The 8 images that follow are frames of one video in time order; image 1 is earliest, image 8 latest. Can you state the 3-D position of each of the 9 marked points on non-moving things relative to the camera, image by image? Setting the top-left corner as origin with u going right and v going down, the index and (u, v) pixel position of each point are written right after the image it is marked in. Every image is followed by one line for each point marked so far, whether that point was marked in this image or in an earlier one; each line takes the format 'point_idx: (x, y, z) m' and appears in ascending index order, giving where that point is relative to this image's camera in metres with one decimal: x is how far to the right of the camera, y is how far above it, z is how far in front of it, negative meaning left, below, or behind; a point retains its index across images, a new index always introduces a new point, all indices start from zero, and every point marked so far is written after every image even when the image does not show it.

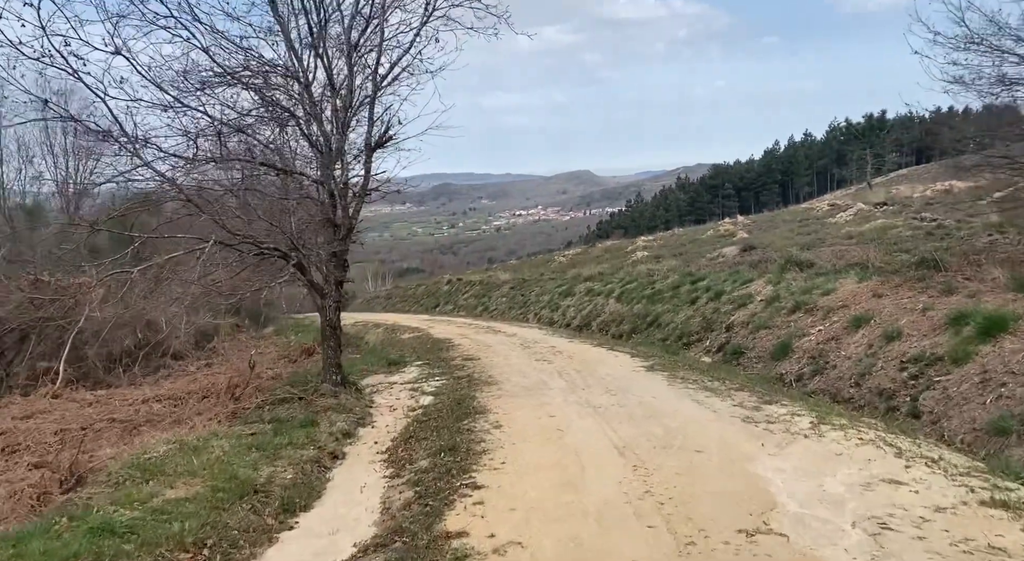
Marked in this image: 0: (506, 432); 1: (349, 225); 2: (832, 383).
0: (-0.1, -1.6, +8.3) m
1: (-2.3, +0.8, +10.8) m
2: (+4.8, -1.5, +11.4) m
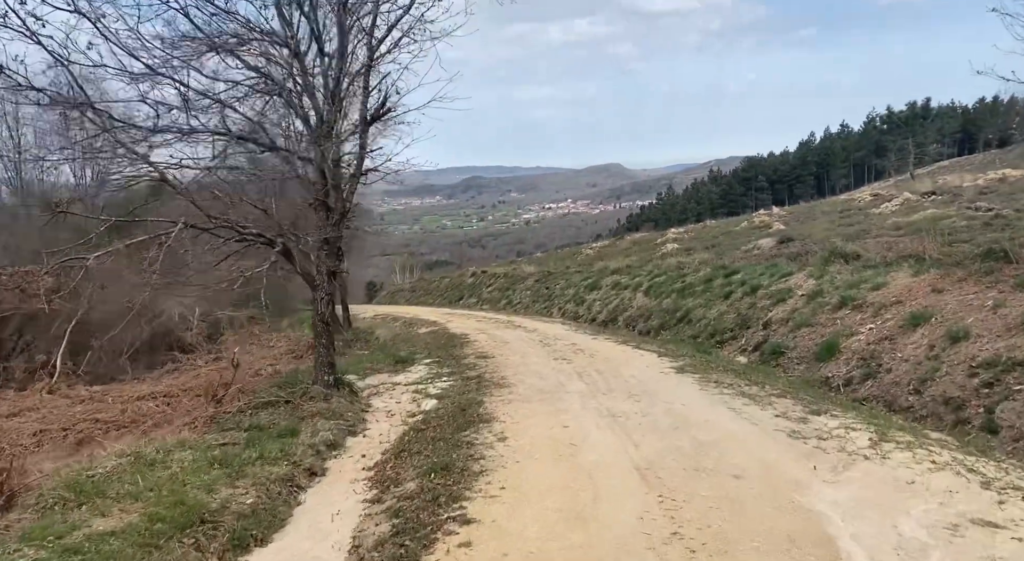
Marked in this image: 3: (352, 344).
0: (0.0, -1.5, +7.1) m
1: (-2.2, +0.9, +9.8) m
2: (+4.9, -1.4, +10.1) m
3: (-3.4, -1.4, +16.3) m
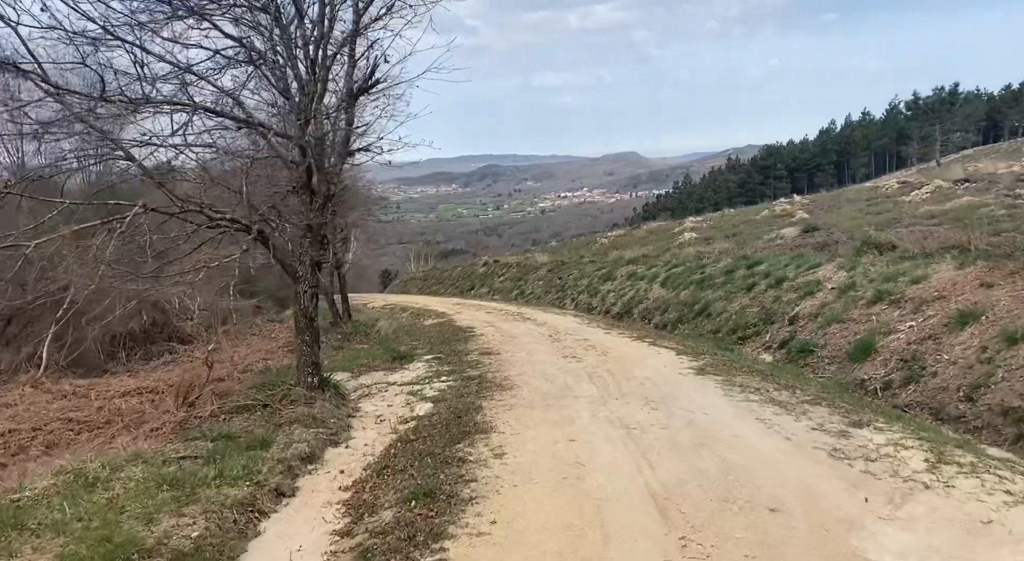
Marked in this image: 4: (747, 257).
0: (0.0, -1.5, +6.2) m
1: (-2.1, +1.0, +8.9) m
2: (+5.0, -1.4, +9.1) m
3: (-3.3, -1.2, +15.4) m
4: (+6.1, +0.6, +19.7) m
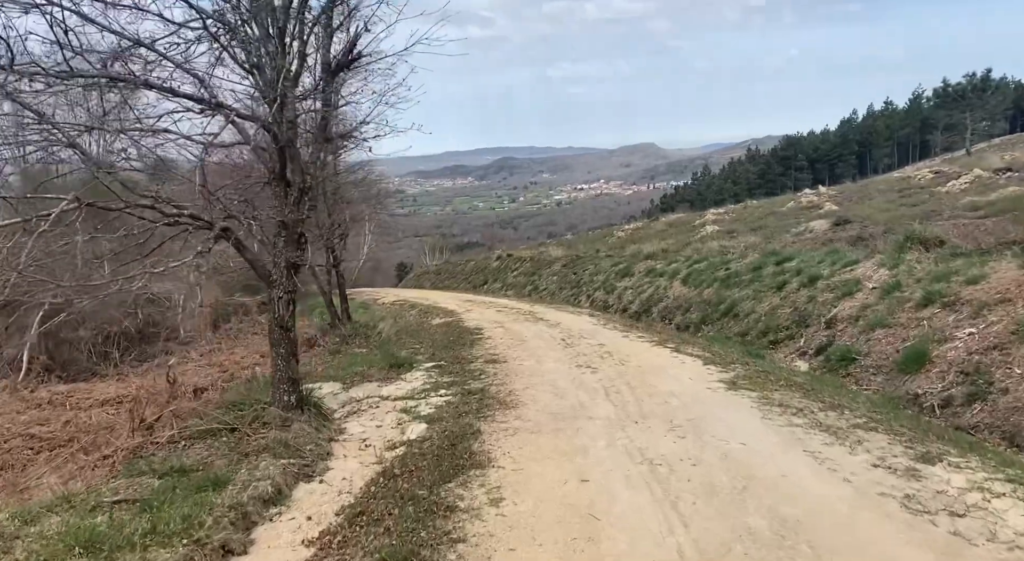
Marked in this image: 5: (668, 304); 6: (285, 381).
0: (0.0, -1.6, +5.1) m
1: (-2.1, +1.0, +7.7) m
2: (+5.0, -1.4, +7.8) m
3: (-3.1, -1.2, +14.4) m
4: (+6.4, +0.7, +18.4) m
5: (+4.0, -0.6, +19.4) m
6: (-2.3, -1.0, +7.6) m
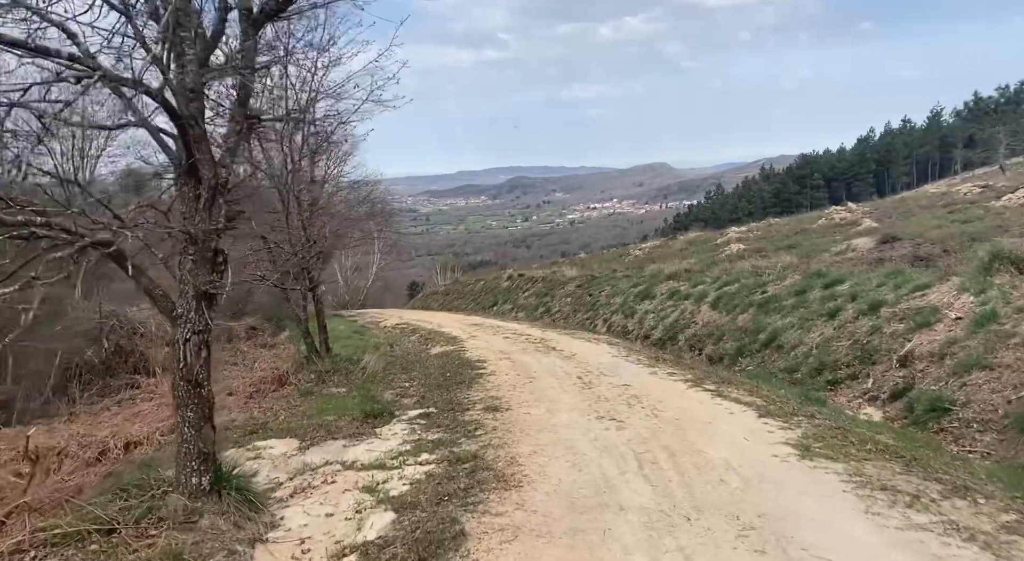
0: (-0.1, -1.8, +2.9) m
1: (-2.1, +0.7, +5.6) m
2: (+5.0, -1.7, +5.5) m
3: (-3.0, -1.6, +12.2) m
4: (+6.5, +0.1, +16.2) m
5: (+4.2, -1.2, +17.2) m
6: (-2.3, -1.3, +5.5) m
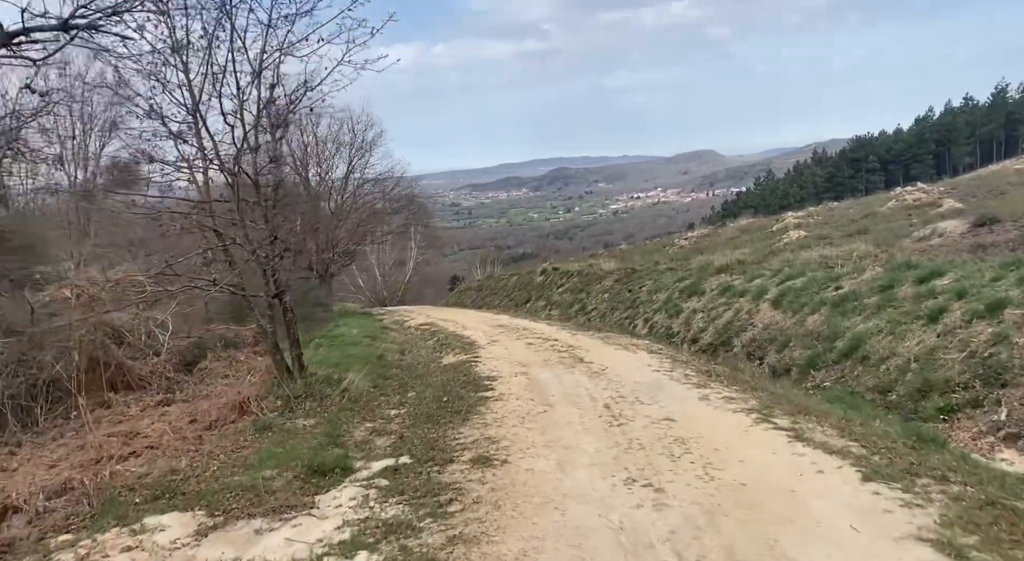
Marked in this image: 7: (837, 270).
0: (-0.5, -1.9, +0.4) m
1: (-2.3, +0.6, +3.2) m
2: (+4.8, -1.7, +2.7) m
3: (-2.8, -1.7, +9.8) m
4: (+6.9, +0.3, +13.3) m
5: (+4.6, -1.1, +14.4) m
6: (-2.5, -1.4, +3.1) m
7: (+6.4, +0.2, +15.1) m
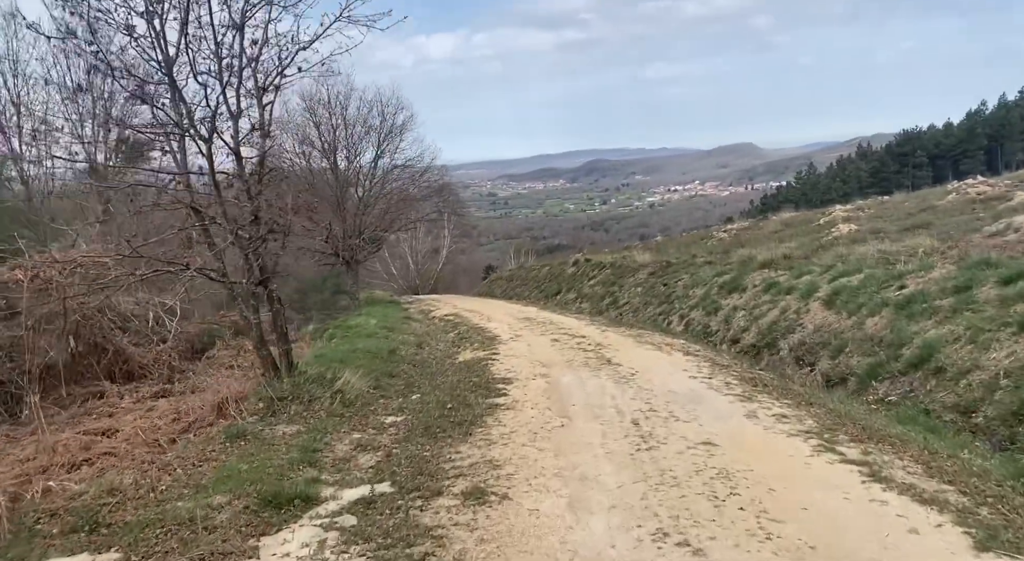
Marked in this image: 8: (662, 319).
0: (-0.8, -1.9, -1.0) m
1: (-2.4, +0.7, +1.9) m
2: (+4.6, -1.7, +1.2) m
3: (-2.7, -1.5, +8.6) m
4: (+7.2, +0.3, +11.6) m
5: (+4.9, -1.0, +12.8) m
6: (-2.7, -1.3, +1.9) m
7: (+6.8, +0.2, +13.5) m
8: (+3.7, -1.0, +19.1) m
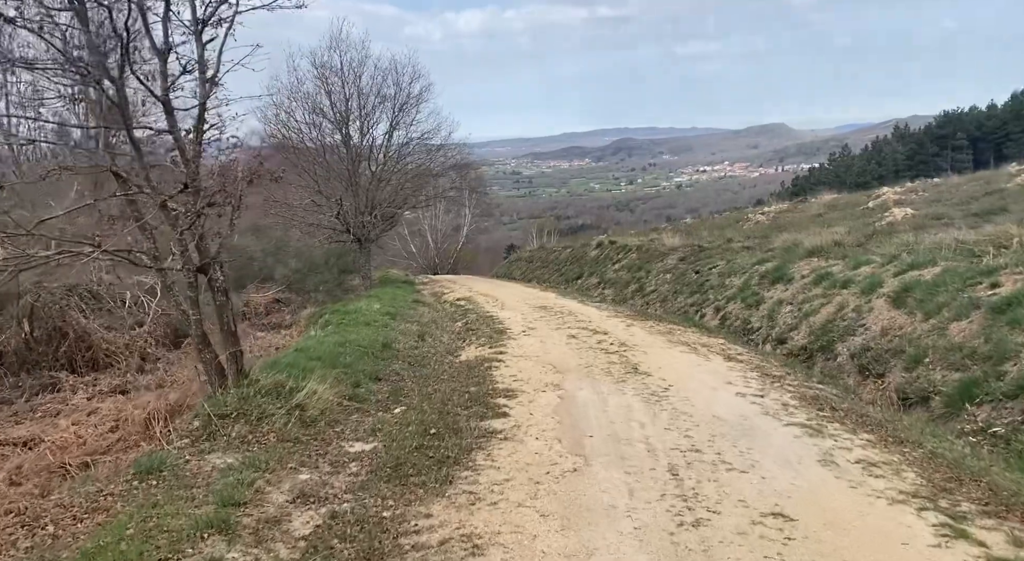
0: (-1.1, -2.0, -2.9) m
1: (-2.6, +0.6, 0.0) m
2: (+4.4, -2.0, -0.9) m
3: (-2.7, -1.4, +6.8) m
4: (+7.3, +0.3, +9.4) m
5: (+5.1, -0.9, +10.7) m
6: (-2.9, -1.4, 0.0) m
7: (+7.0, +0.3, +11.3) m
8: (+4.1, -0.7, +17.0) m
